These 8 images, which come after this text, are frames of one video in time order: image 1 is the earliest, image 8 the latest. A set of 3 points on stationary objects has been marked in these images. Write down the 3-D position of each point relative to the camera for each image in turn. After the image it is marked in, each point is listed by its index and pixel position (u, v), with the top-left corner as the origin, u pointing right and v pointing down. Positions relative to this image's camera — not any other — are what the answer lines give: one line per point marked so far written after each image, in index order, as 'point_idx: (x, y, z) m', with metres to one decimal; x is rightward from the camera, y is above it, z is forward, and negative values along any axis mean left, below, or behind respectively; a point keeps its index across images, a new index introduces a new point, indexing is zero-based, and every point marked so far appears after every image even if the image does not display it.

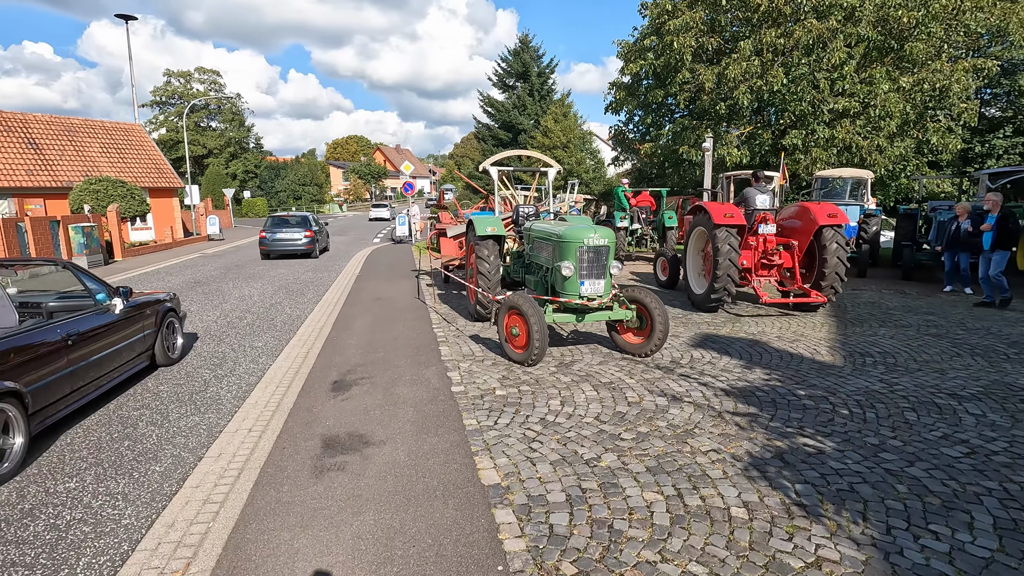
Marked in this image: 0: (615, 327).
0: (+1.2, -0.5, +6.2) m
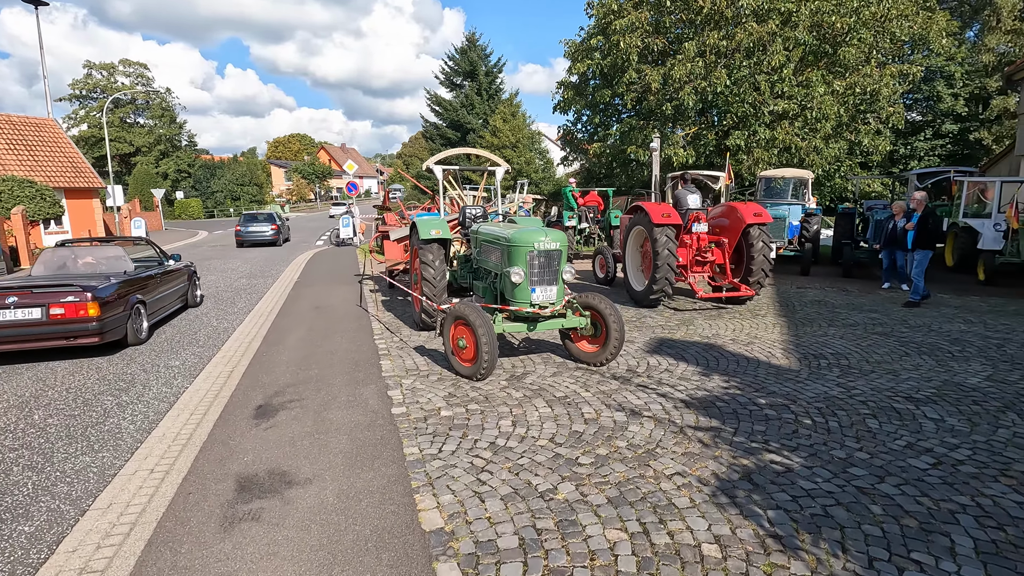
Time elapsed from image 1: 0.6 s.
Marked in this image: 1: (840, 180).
0: (+0.6, -0.5, +5.9) m
1: (+12.1, +4.0, +19.7) m
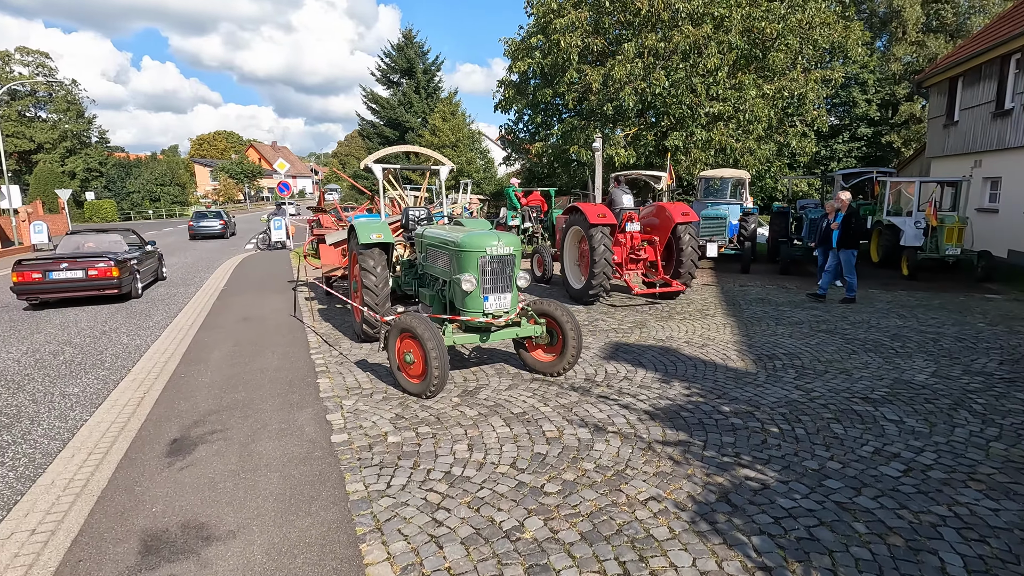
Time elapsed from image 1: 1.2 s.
0: (+0.1, -0.6, +5.5) m
1: (+9.9, +4.1, +20.5) m
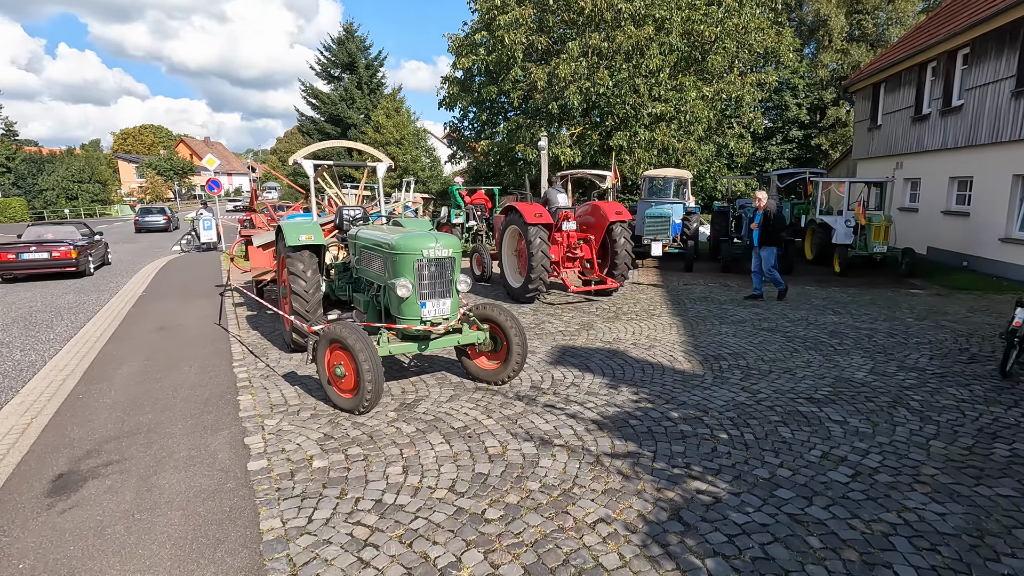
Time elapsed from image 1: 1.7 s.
0: (-0.5, -0.6, +5.2) m
1: (+7.8, +4.2, +21.1) m
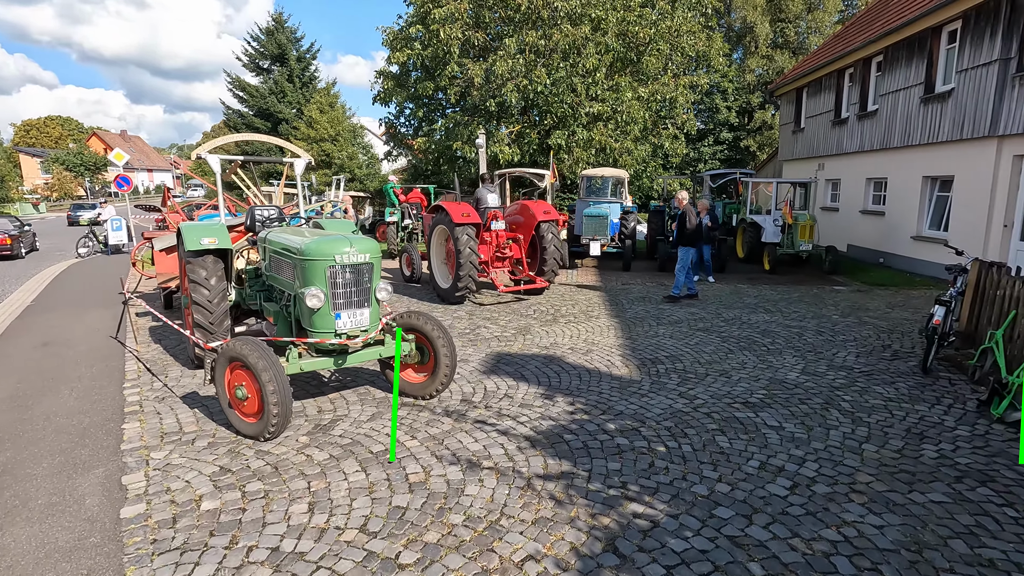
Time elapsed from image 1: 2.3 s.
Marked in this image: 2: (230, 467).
0: (-1.1, -0.7, +4.8) m
1: (+5.4, +4.3, +21.4) m
2: (-1.9, -1.2, +3.5) m
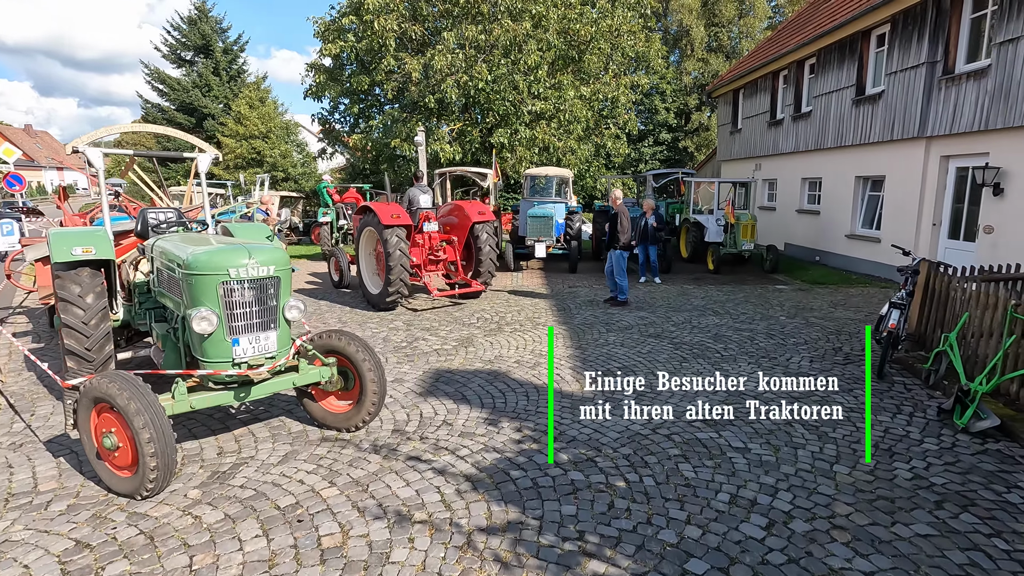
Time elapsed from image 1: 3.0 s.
0: (-1.6, -0.8, +4.2) m
1: (+3.1, +4.3, +21.3) m
2: (-2.2, -1.3, +2.8) m
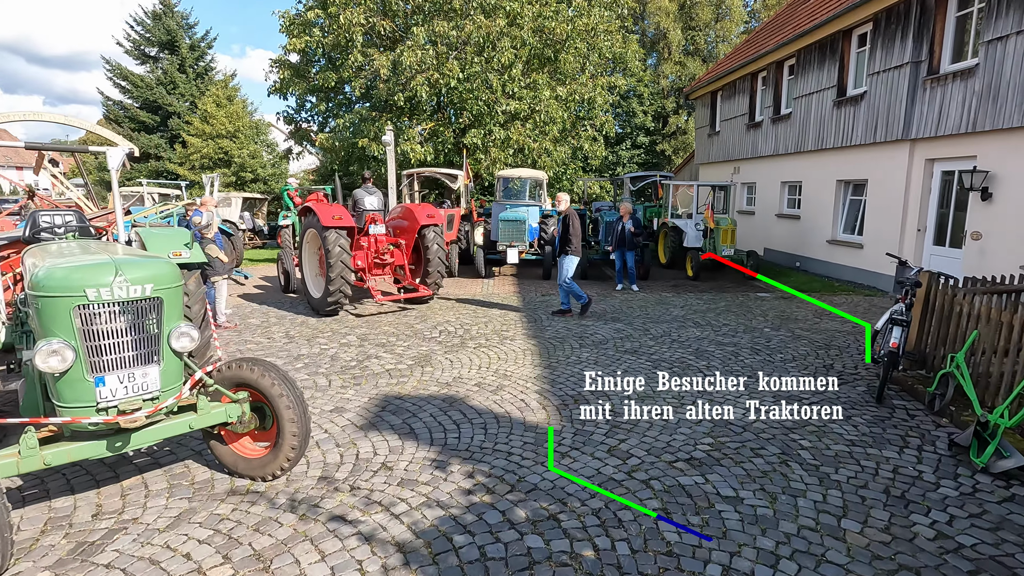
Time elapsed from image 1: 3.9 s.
0: (-1.9, -0.9, +3.5) m
1: (+2.1, +4.1, +20.8) m
2: (-2.5, -1.4, +2.1) m
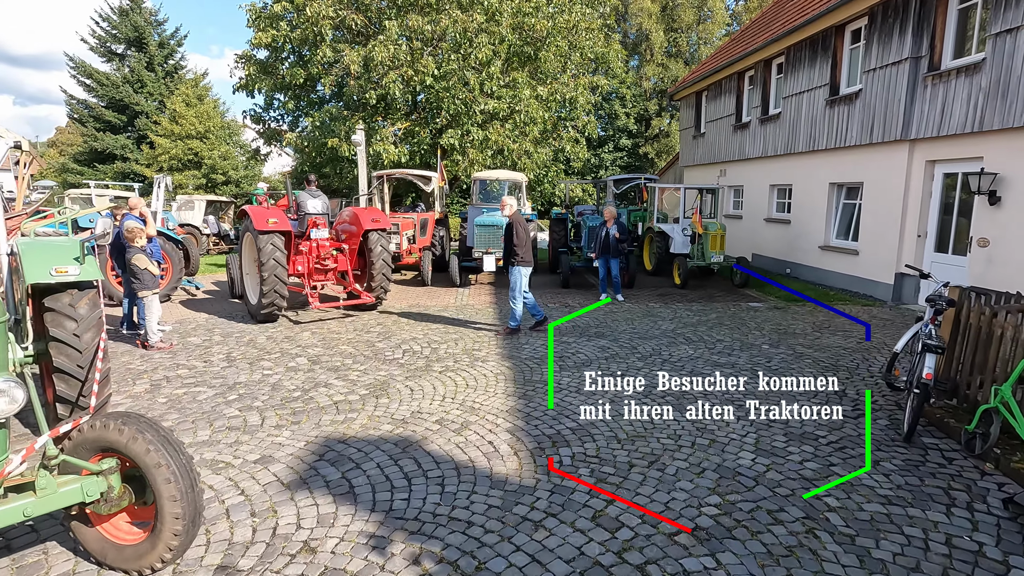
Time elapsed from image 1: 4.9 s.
0: (-2.1, -1.1, +2.6) m
1: (+1.4, +3.9, +20.1) m
2: (-2.6, -1.6, +1.2) m
